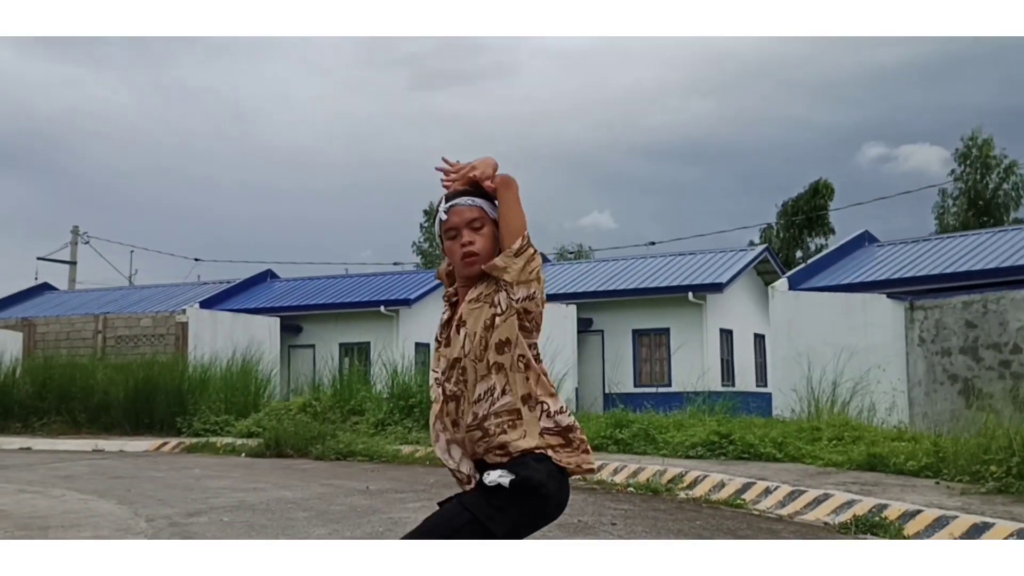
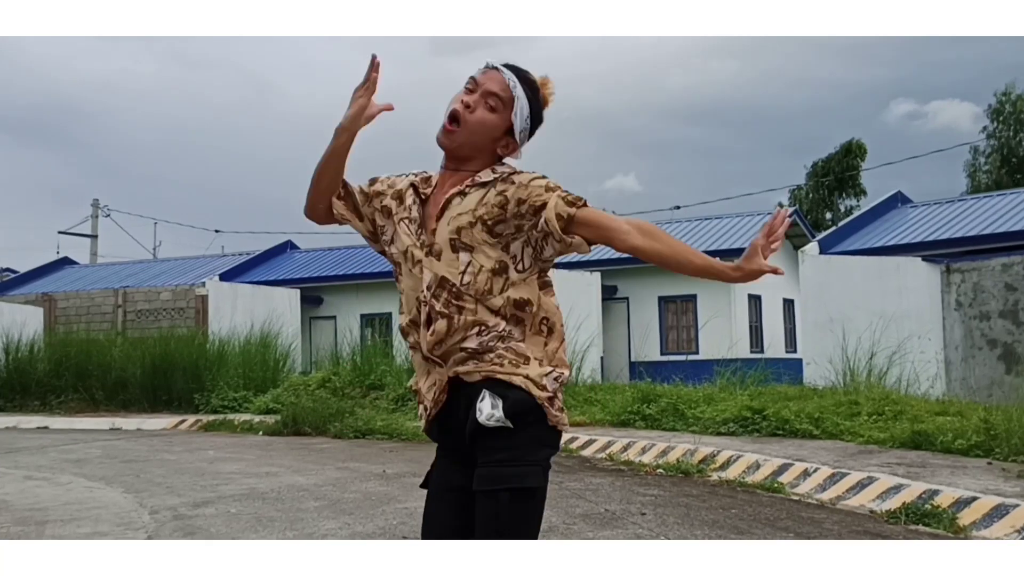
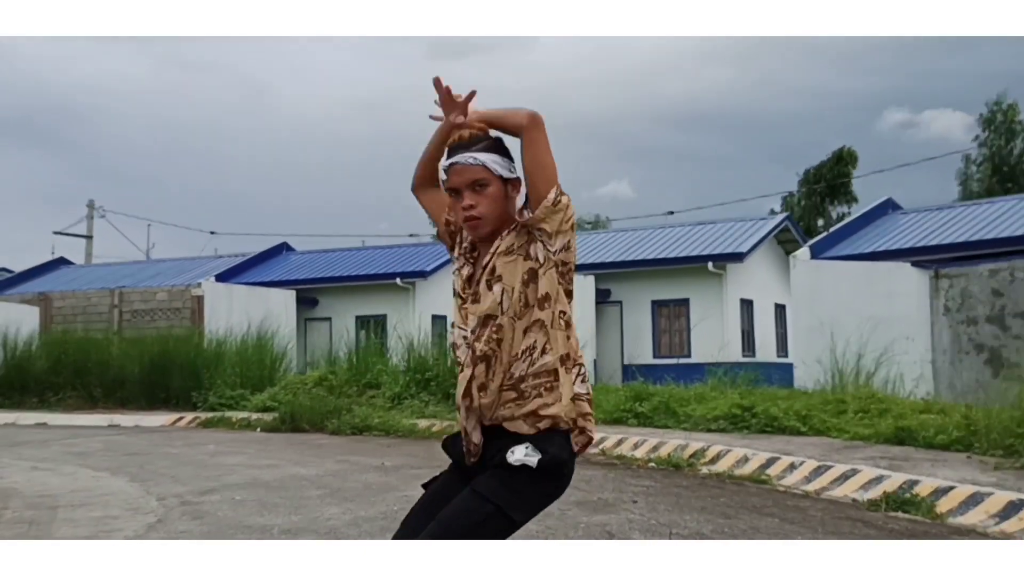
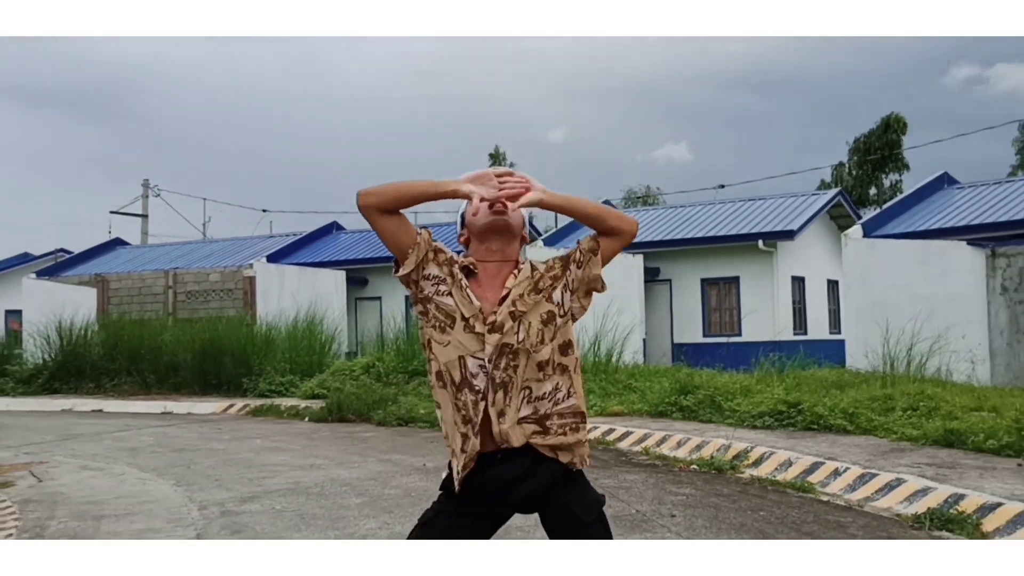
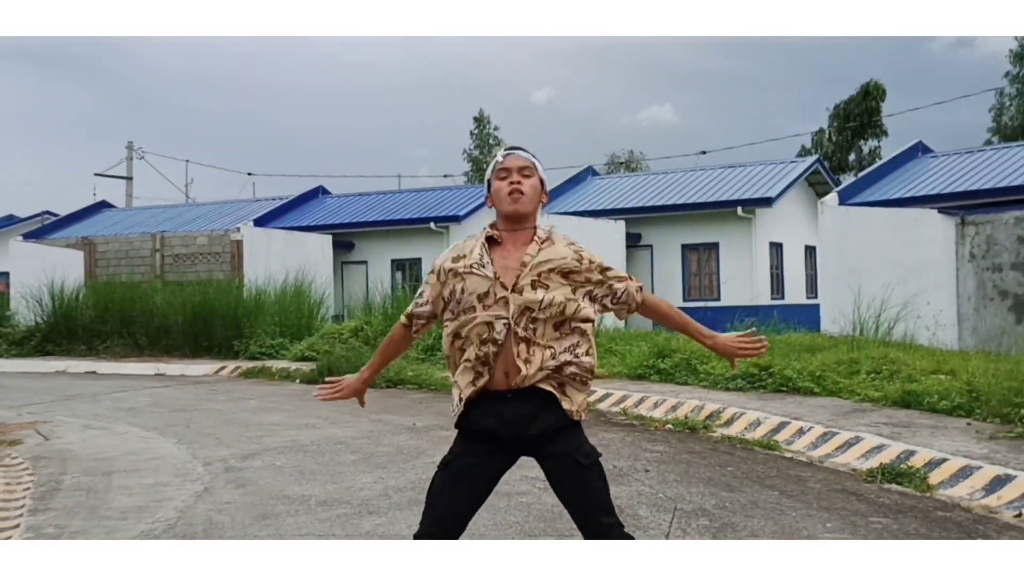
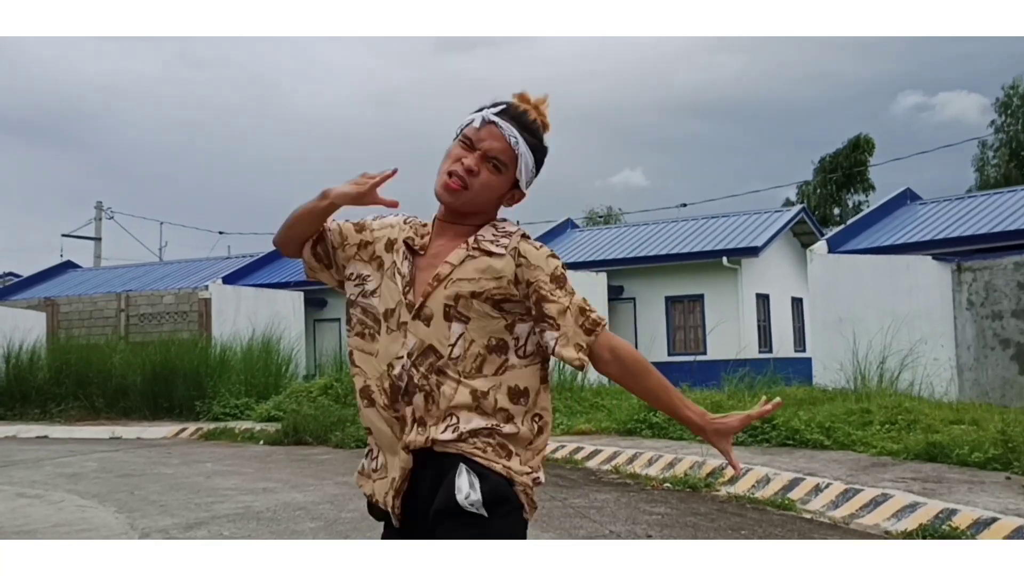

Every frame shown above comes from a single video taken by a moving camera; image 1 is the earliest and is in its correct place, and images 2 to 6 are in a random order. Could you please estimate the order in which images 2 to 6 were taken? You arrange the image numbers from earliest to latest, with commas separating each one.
3, 2, 6, 4, 5
